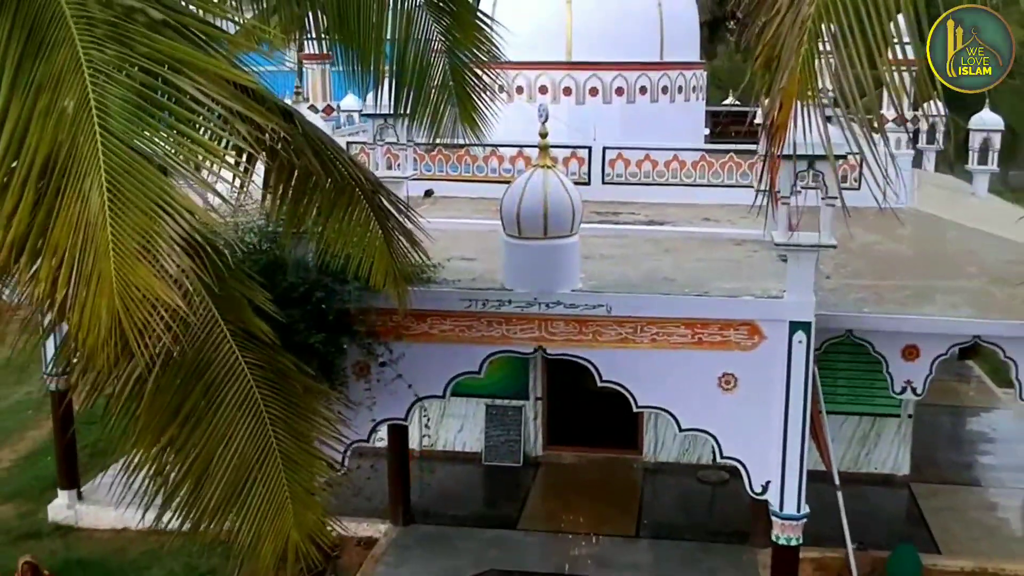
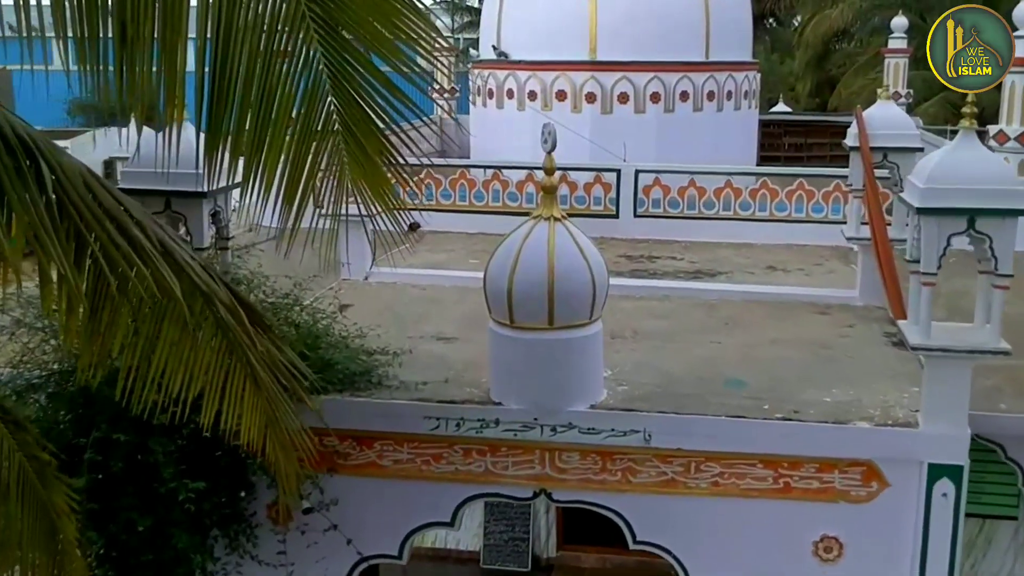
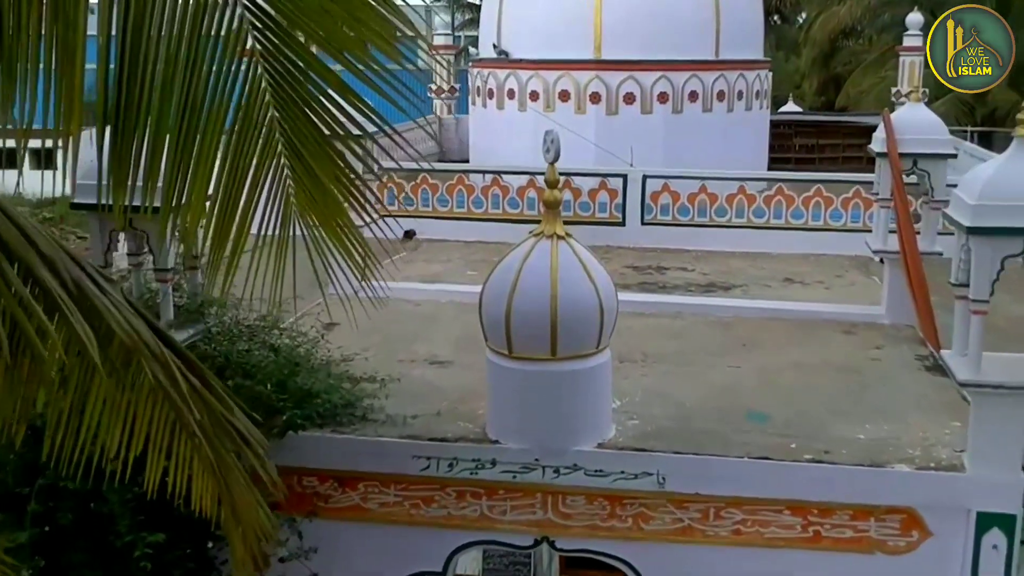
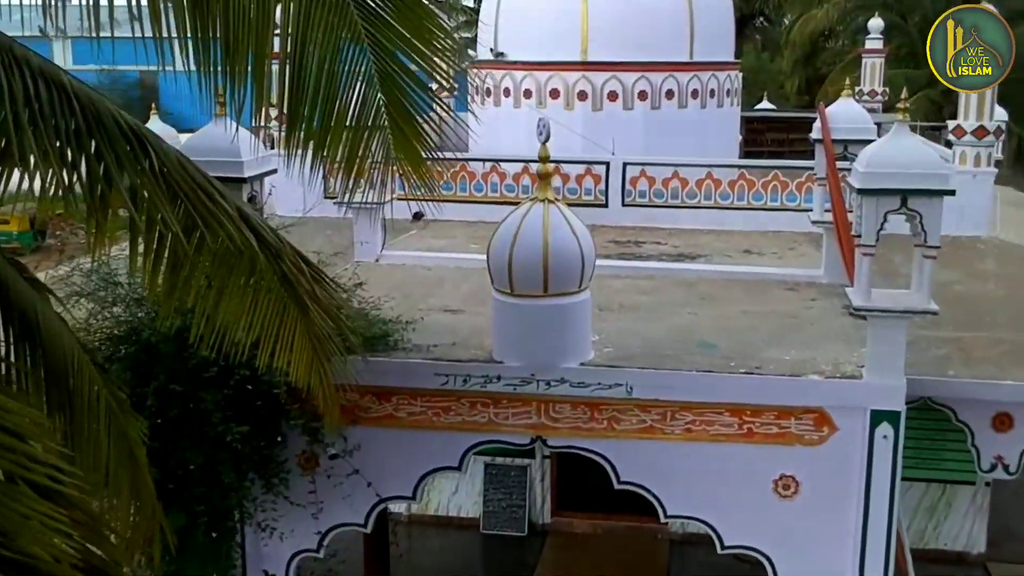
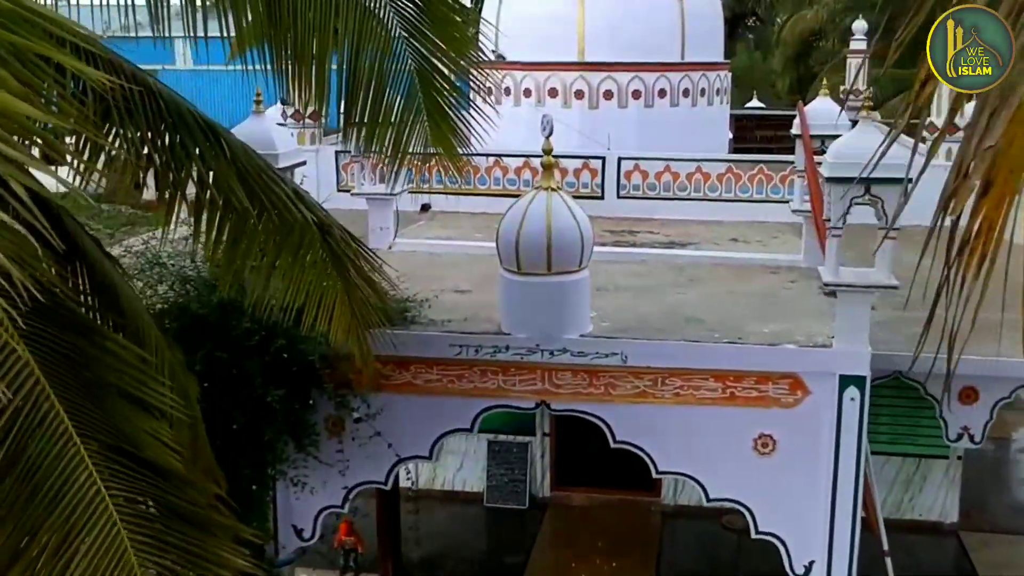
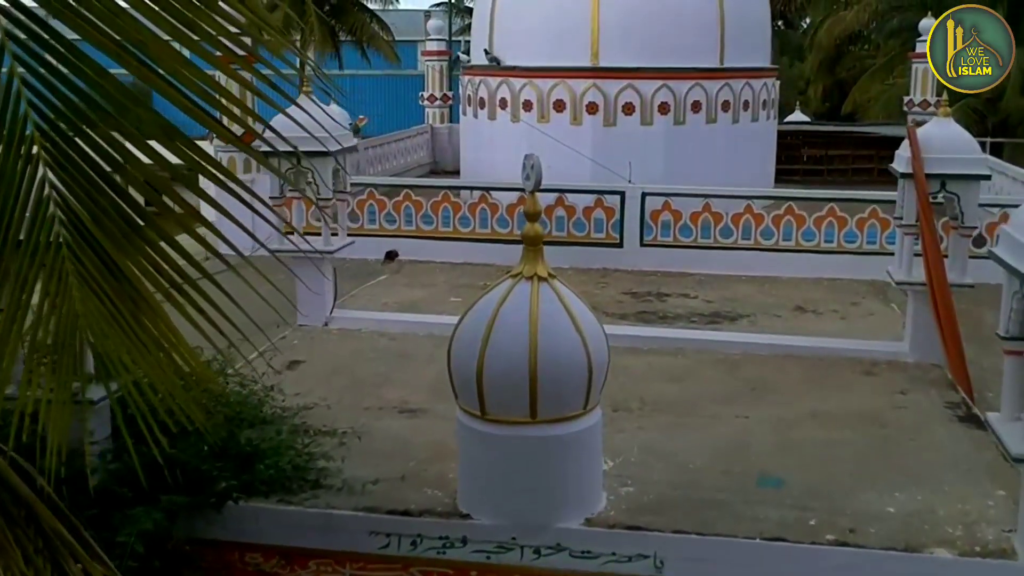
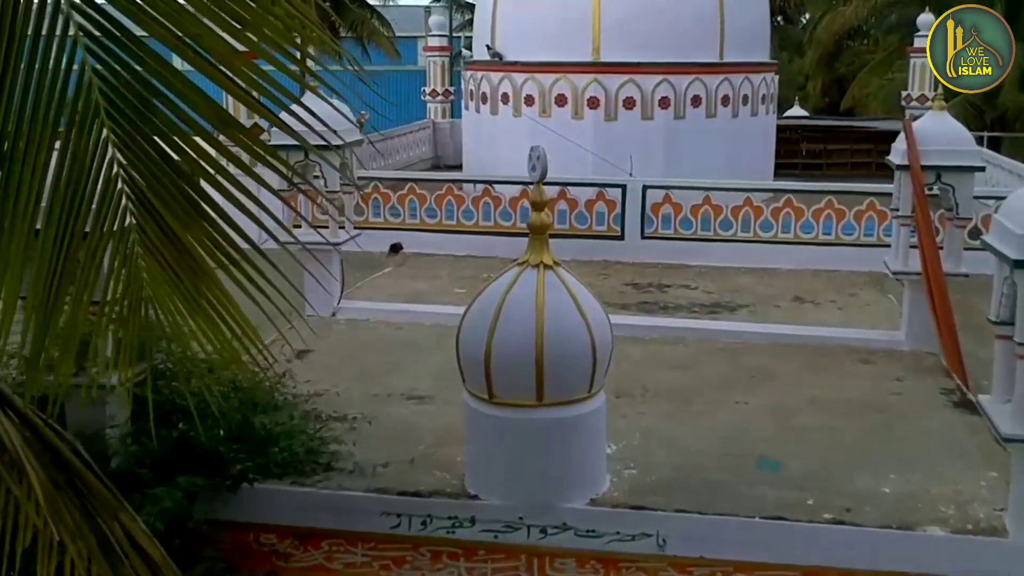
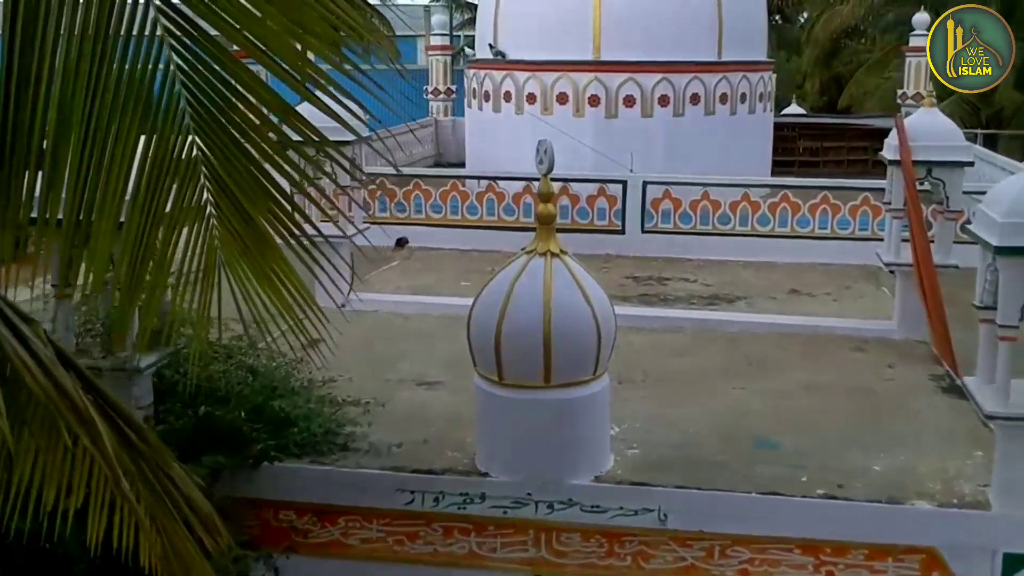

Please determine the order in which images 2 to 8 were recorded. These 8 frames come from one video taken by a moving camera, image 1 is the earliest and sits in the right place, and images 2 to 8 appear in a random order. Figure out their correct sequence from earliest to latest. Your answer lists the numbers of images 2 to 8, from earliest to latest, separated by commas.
5, 4, 2, 3, 8, 7, 6
